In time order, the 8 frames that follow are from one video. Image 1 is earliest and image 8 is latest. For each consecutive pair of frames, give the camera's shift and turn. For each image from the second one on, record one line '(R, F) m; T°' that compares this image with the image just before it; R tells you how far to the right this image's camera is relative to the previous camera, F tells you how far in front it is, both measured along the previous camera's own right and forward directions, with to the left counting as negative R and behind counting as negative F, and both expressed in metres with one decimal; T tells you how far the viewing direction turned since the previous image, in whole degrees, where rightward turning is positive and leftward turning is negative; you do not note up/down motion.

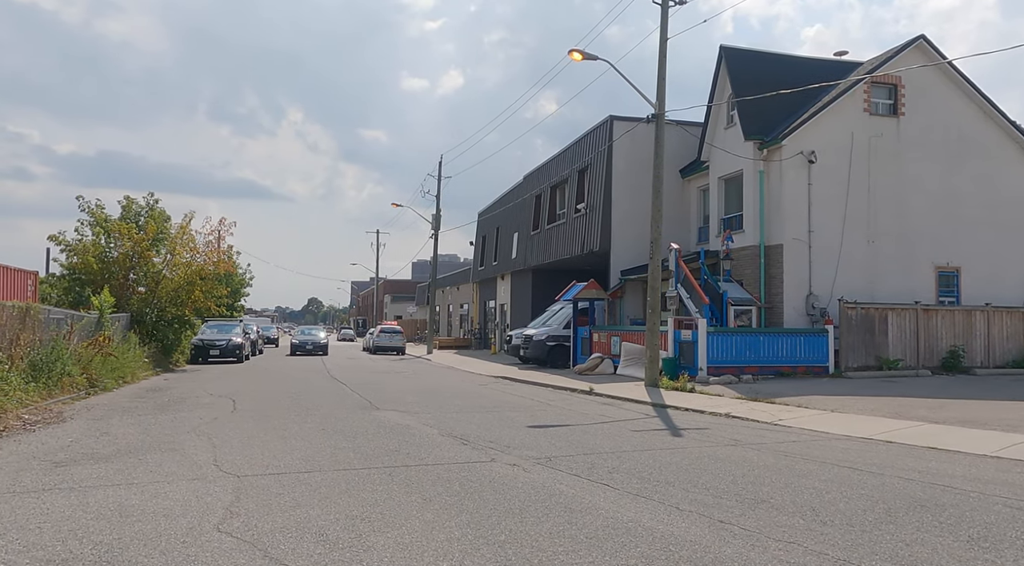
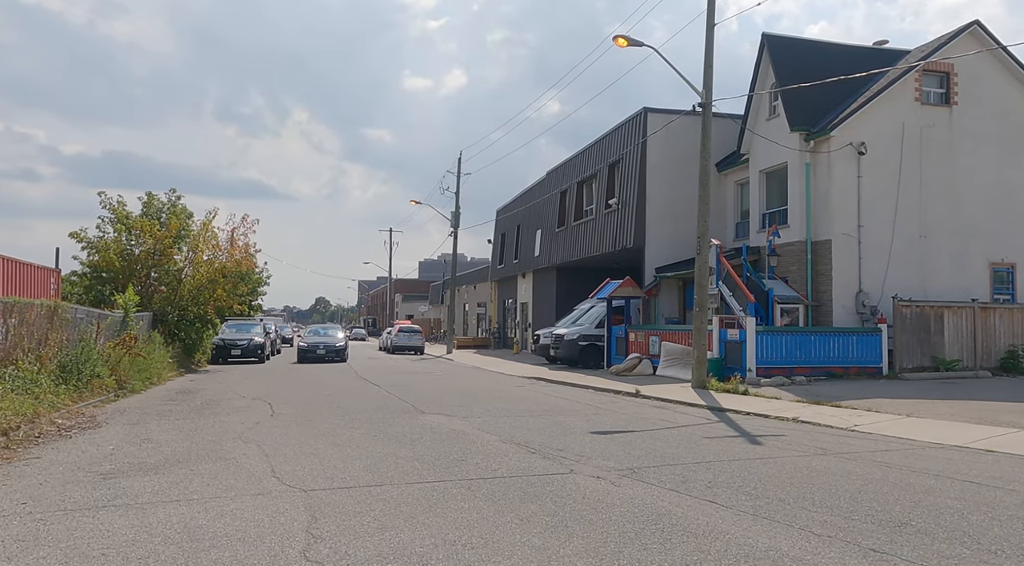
(-0.8, +0.8) m; 0°
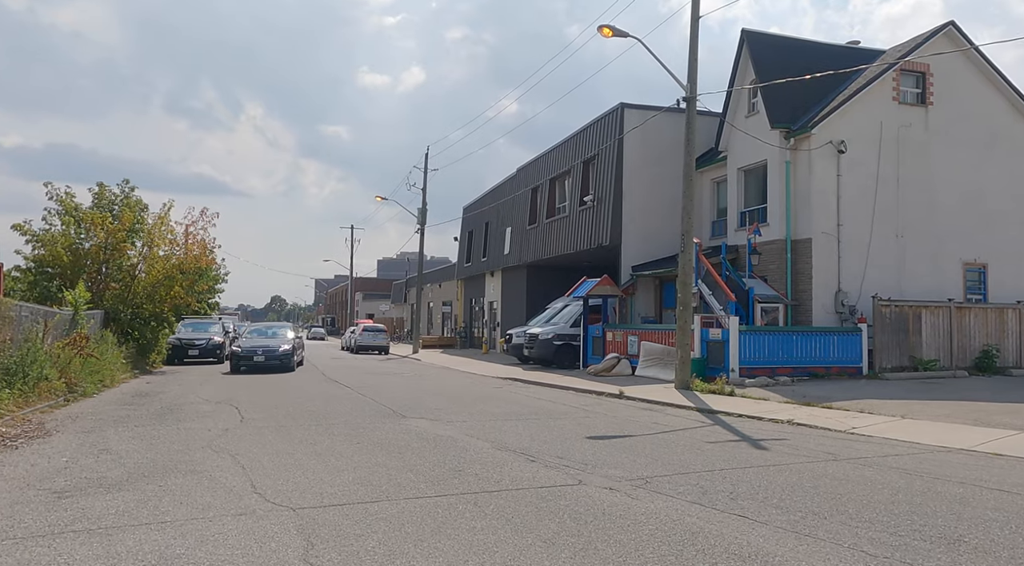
(-0.4, +0.7) m; +3°
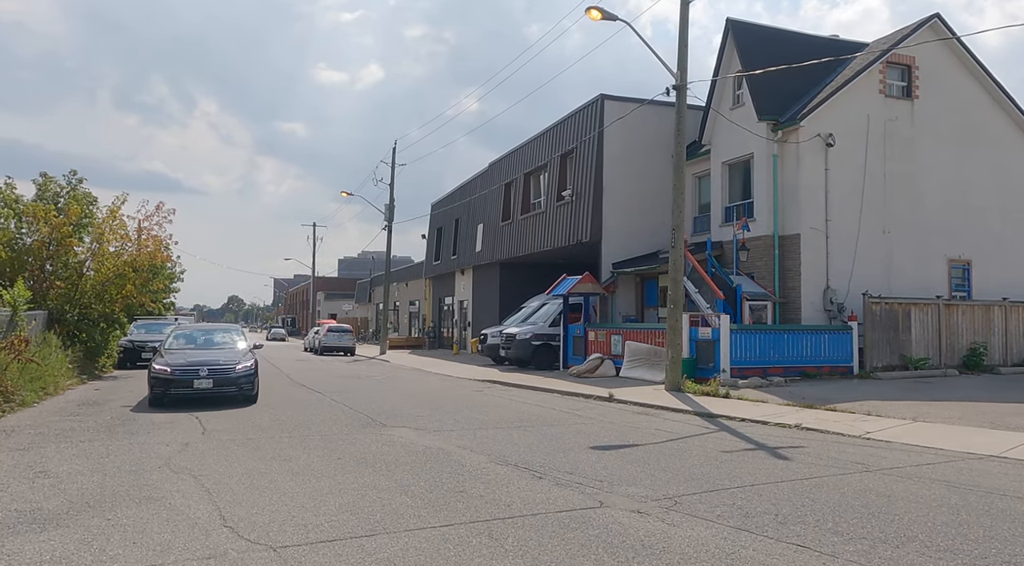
(-0.4, +1.0) m; +3°
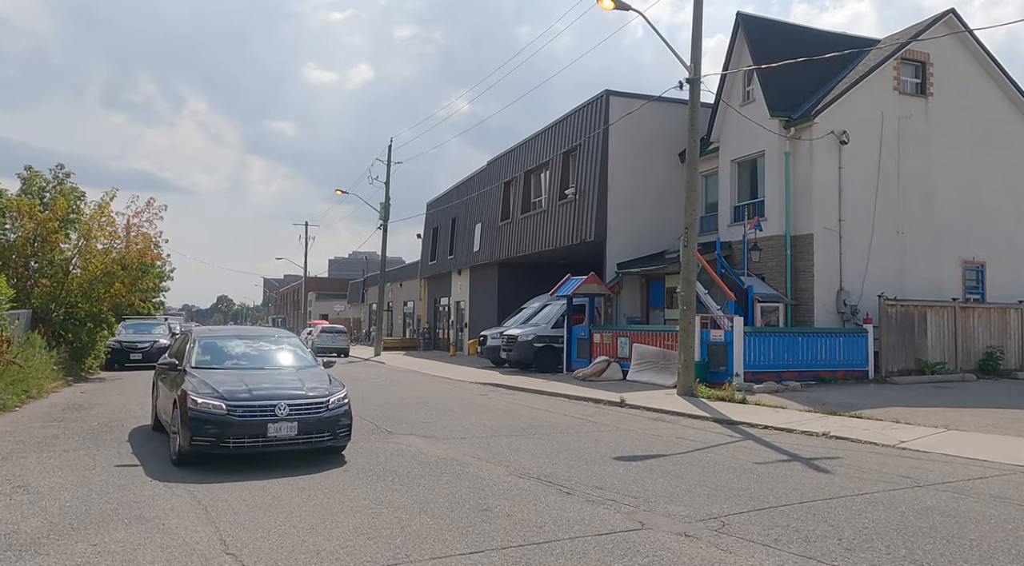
(-0.3, +0.6) m; +1°
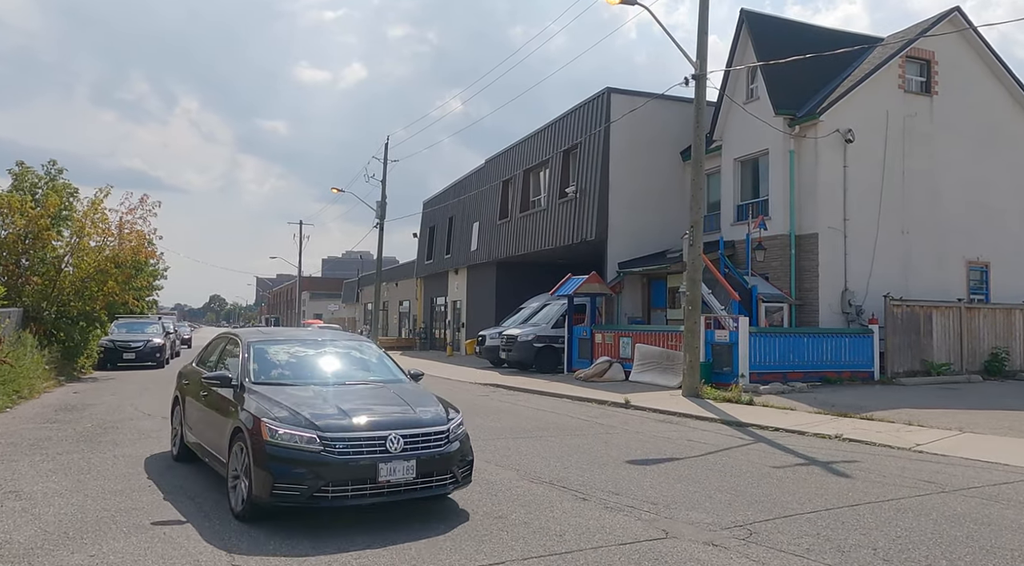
(-0.2, +0.3) m; +1°
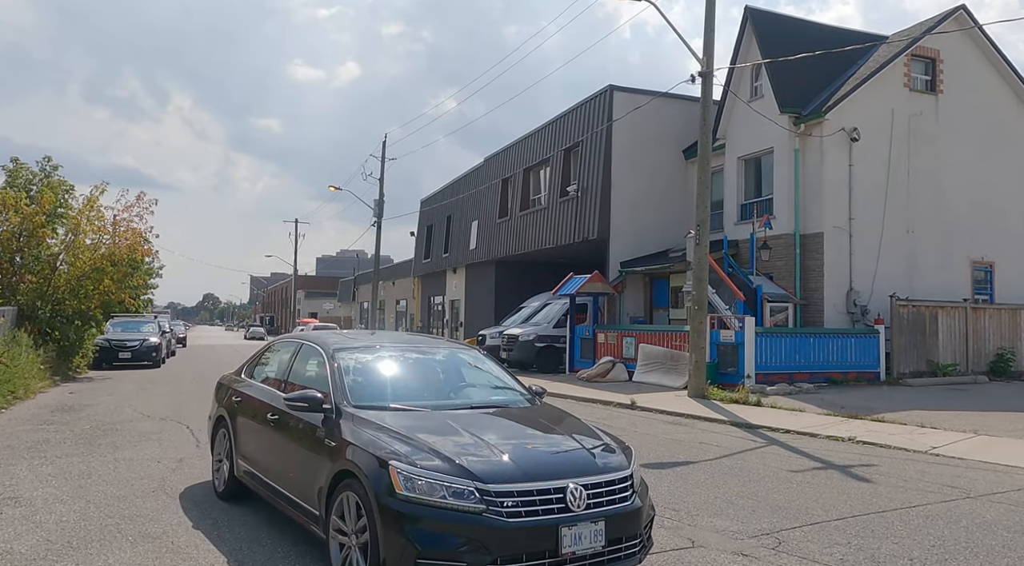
(-0.2, +0.2) m; 0°
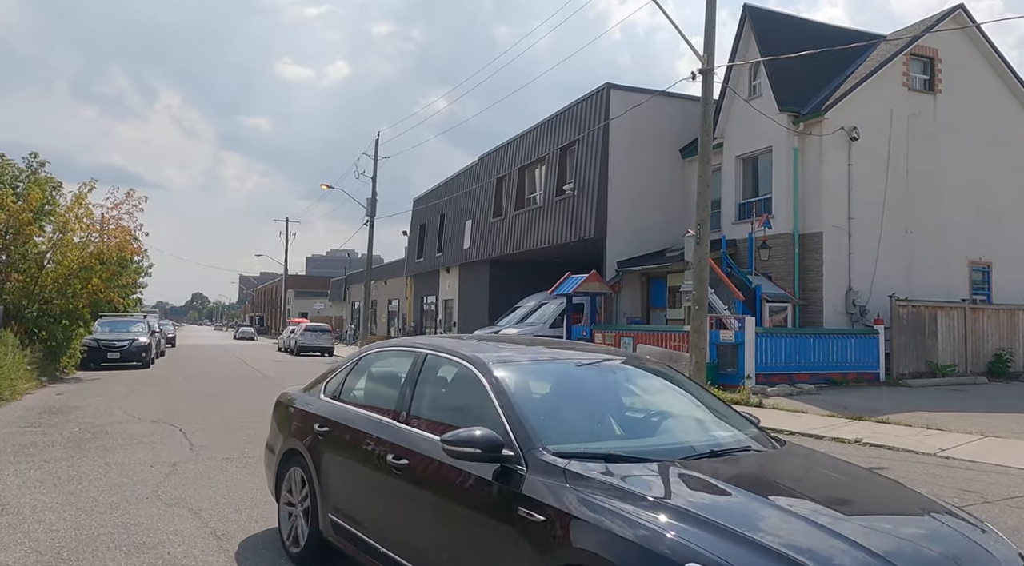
(-0.2, +0.2) m; +1°
